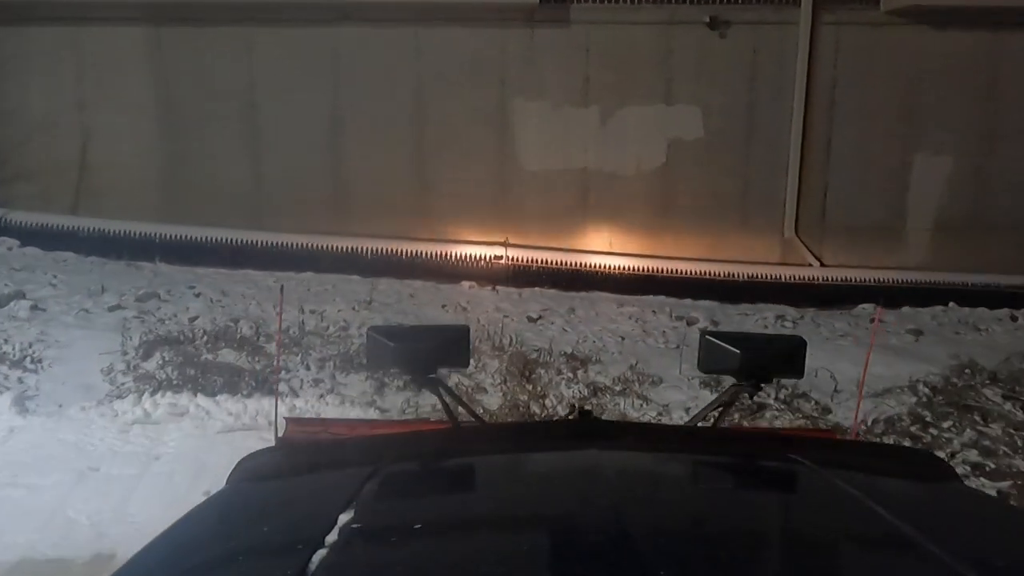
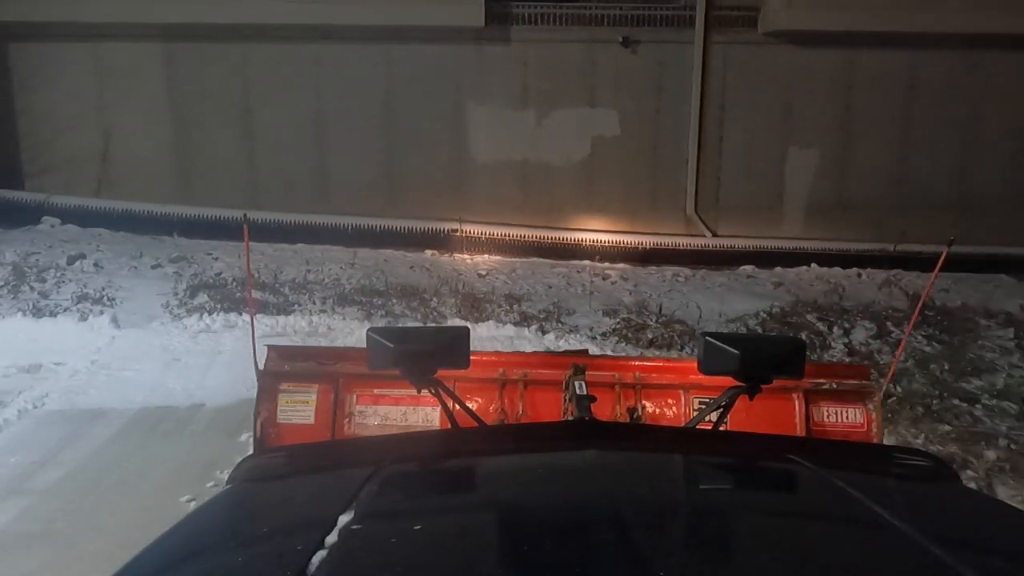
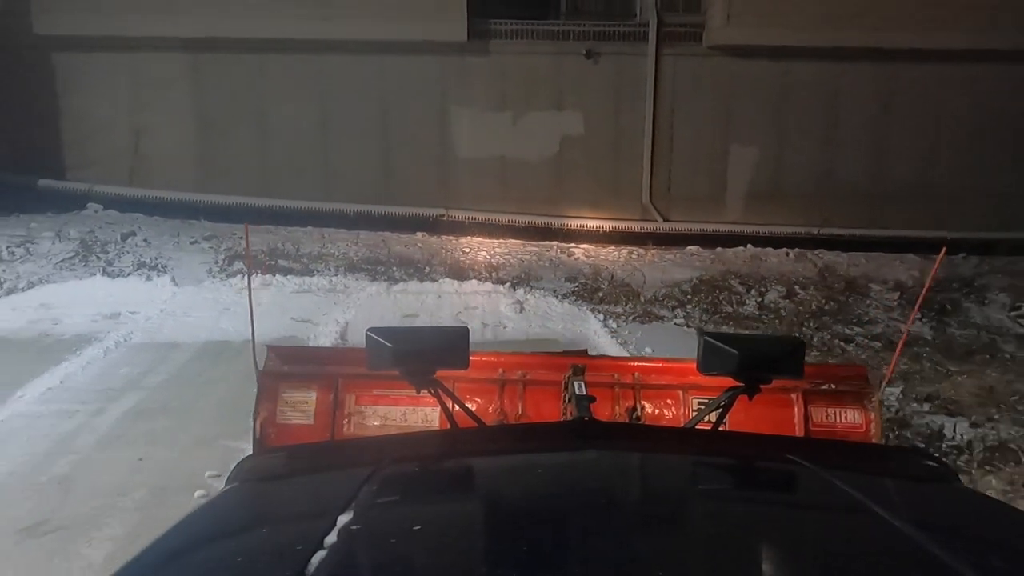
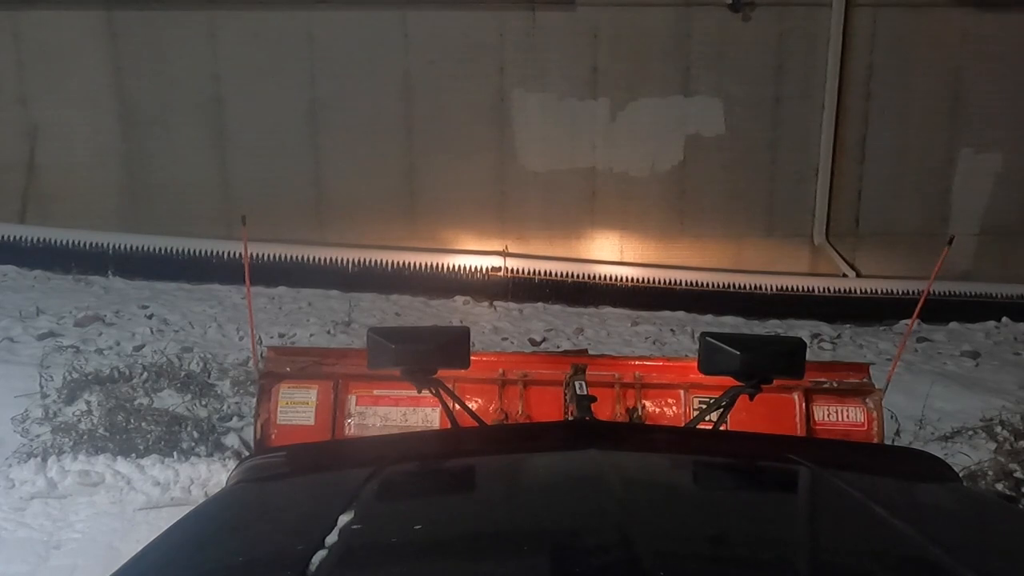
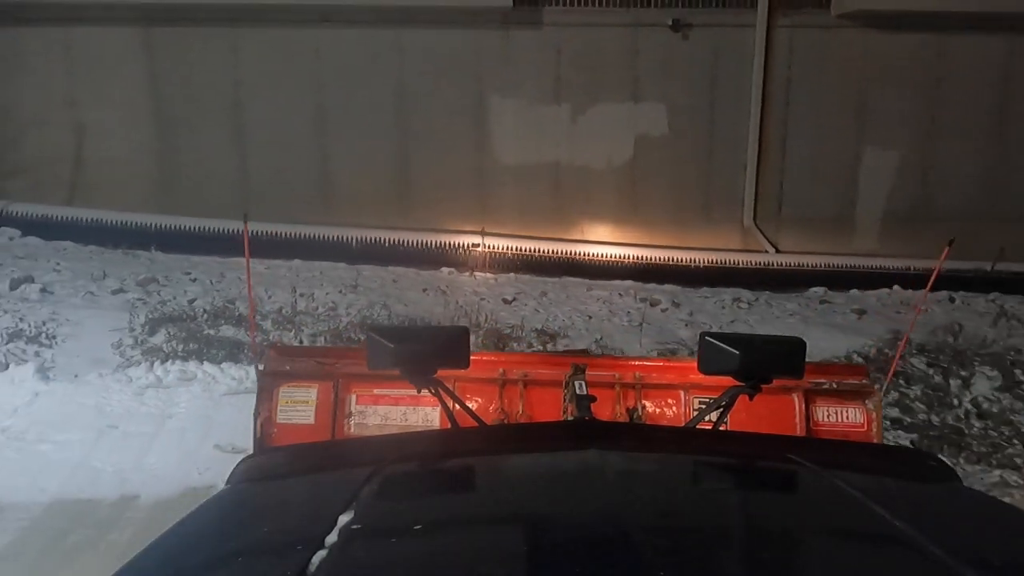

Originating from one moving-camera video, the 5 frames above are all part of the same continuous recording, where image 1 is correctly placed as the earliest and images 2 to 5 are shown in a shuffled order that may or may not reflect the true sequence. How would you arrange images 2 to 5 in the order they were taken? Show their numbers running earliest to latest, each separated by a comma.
4, 5, 2, 3
